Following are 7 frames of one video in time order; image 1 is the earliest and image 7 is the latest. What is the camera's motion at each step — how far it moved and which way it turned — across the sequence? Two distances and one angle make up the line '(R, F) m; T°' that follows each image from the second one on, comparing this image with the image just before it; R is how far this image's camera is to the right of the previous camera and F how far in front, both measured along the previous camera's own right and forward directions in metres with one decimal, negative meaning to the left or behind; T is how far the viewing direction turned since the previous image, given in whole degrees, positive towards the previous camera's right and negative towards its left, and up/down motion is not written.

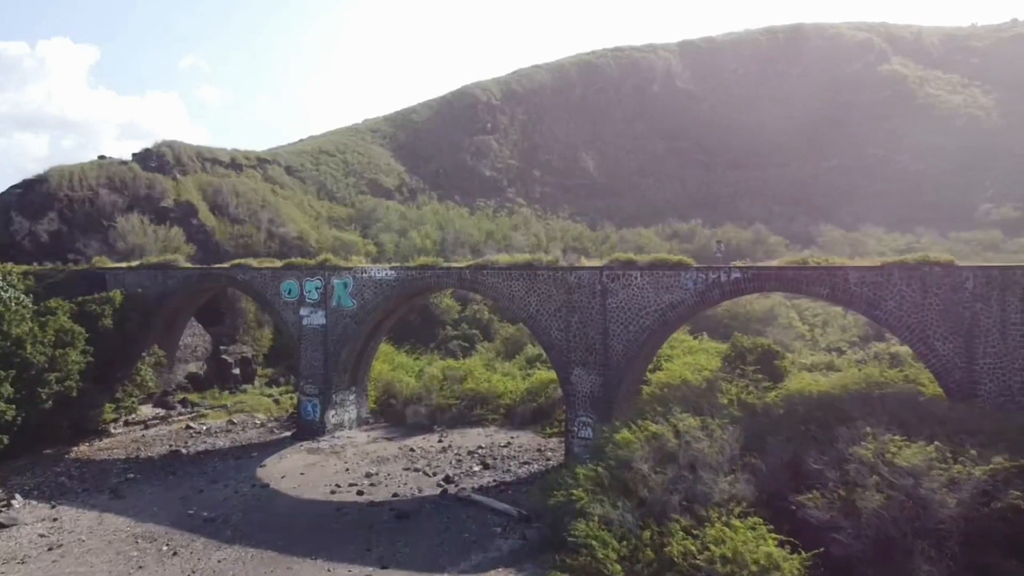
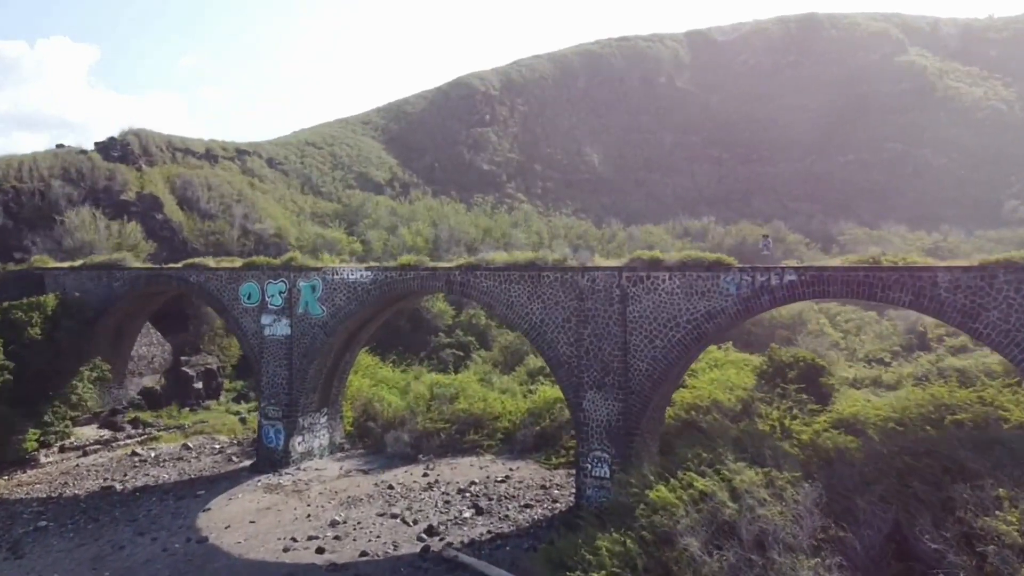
(0.0, +3.3) m; 0°
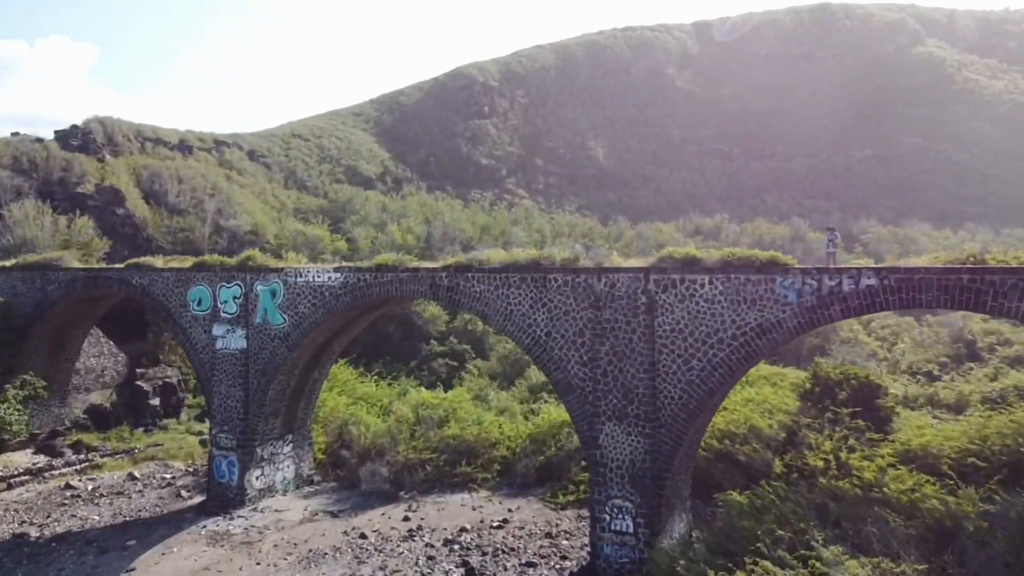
(0.0, +2.9) m; 0°
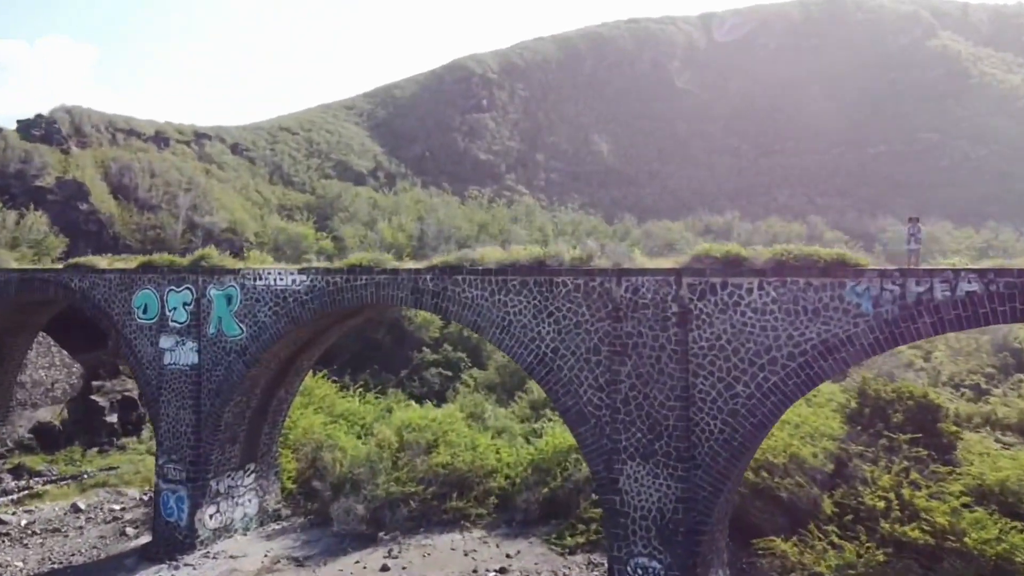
(0.0, +2.3) m; 0°
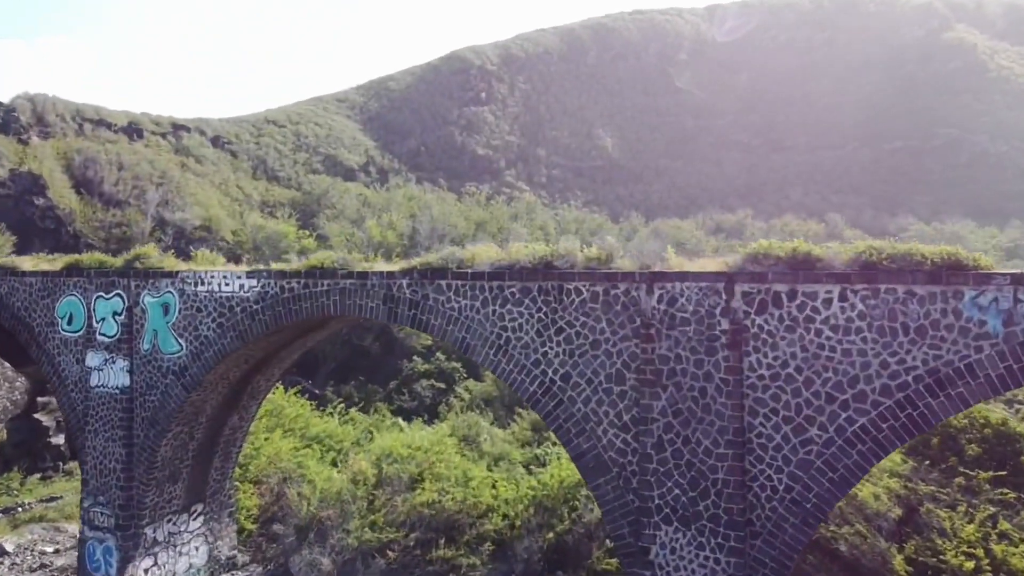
(0.0, +2.2) m; 0°
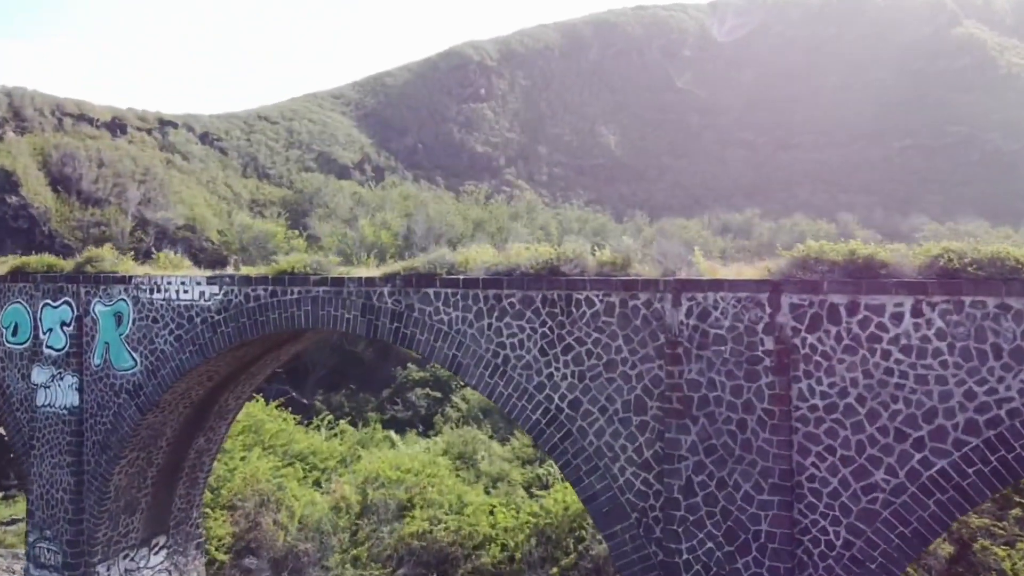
(0.0, +1.2) m; 0°
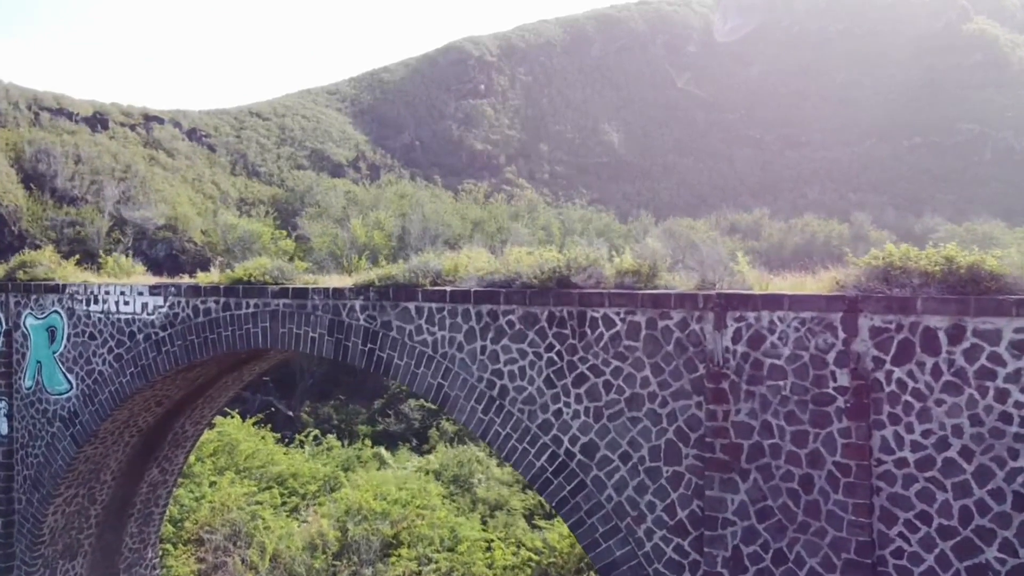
(0.0, +1.3) m; 0°
